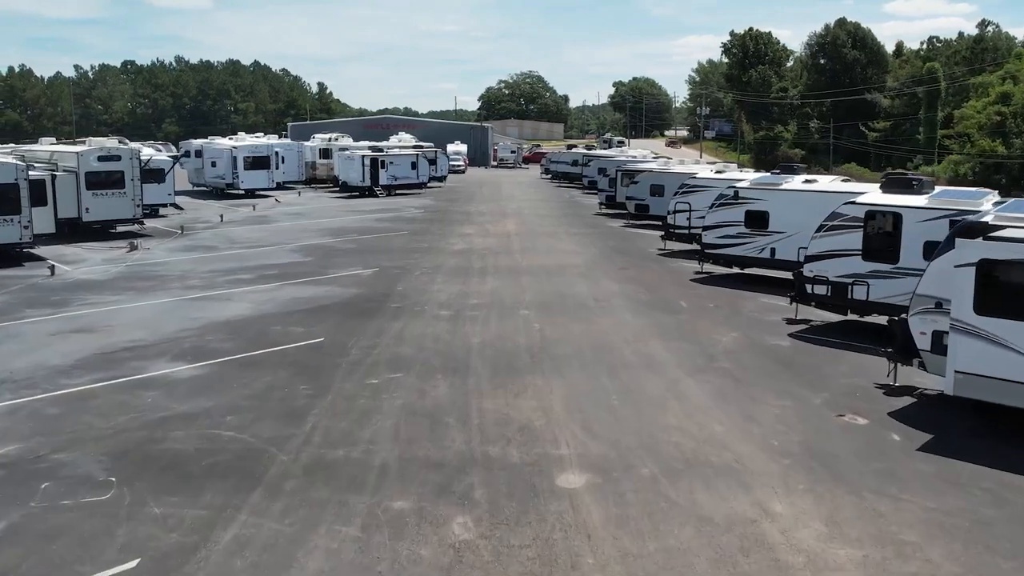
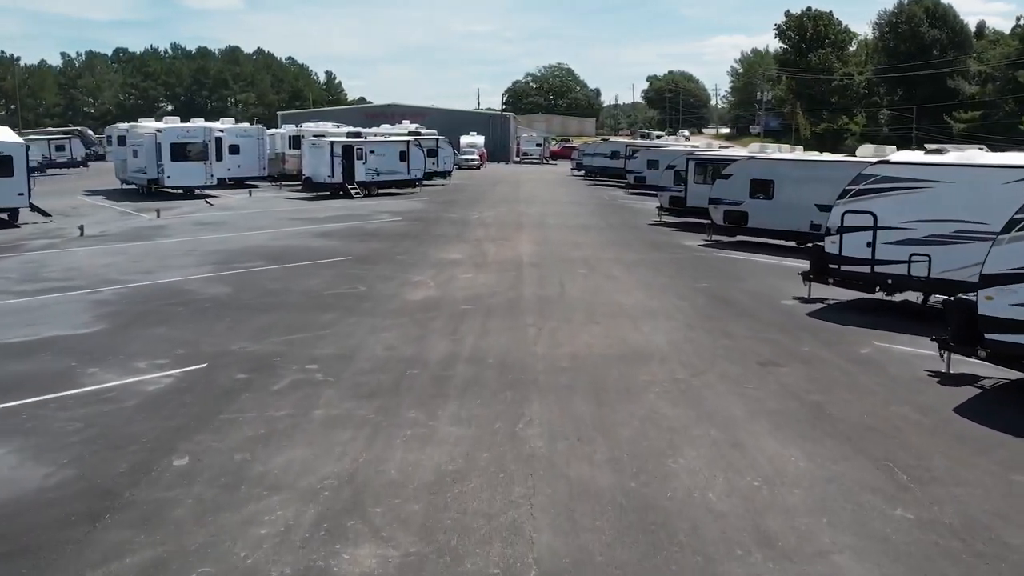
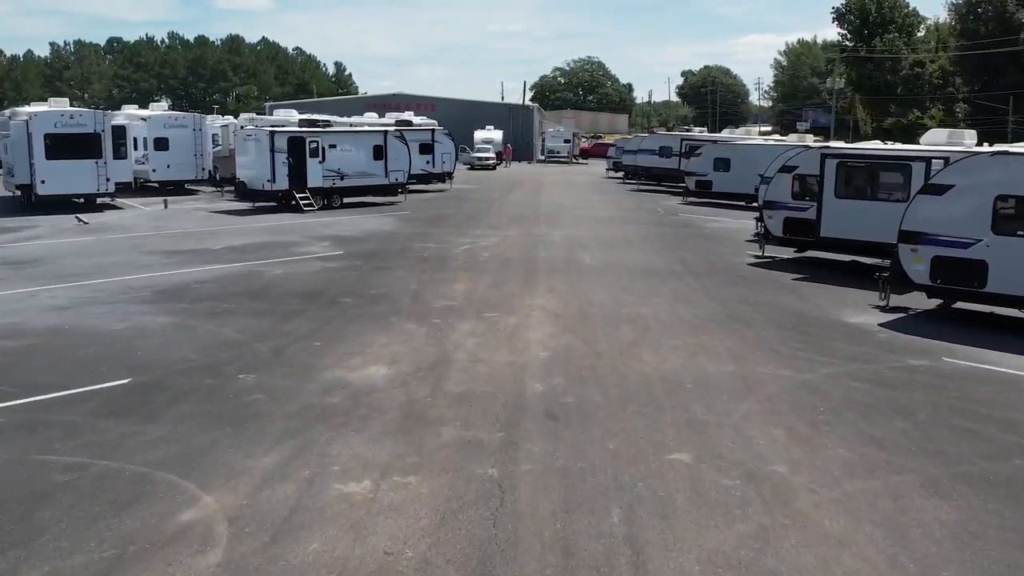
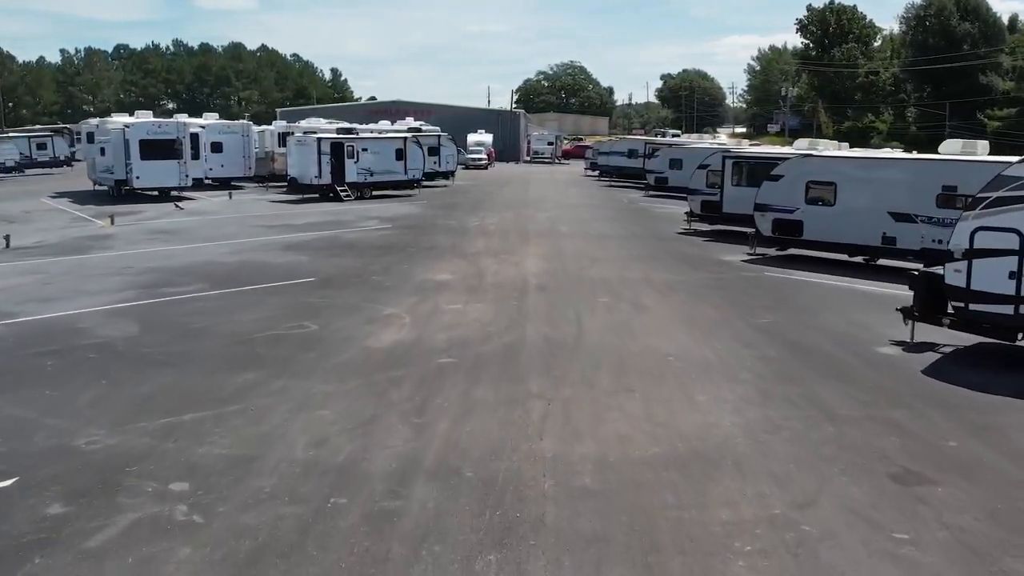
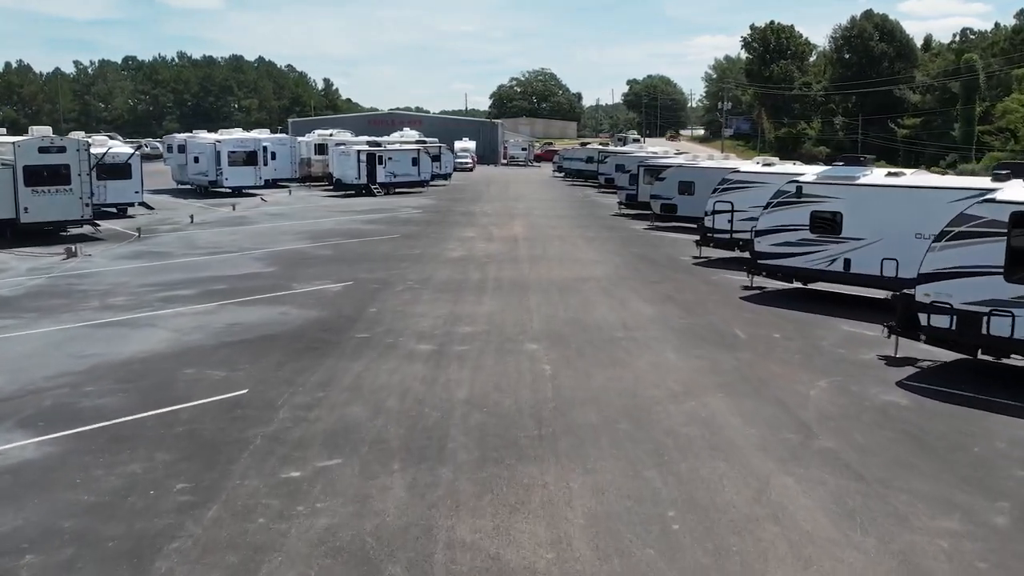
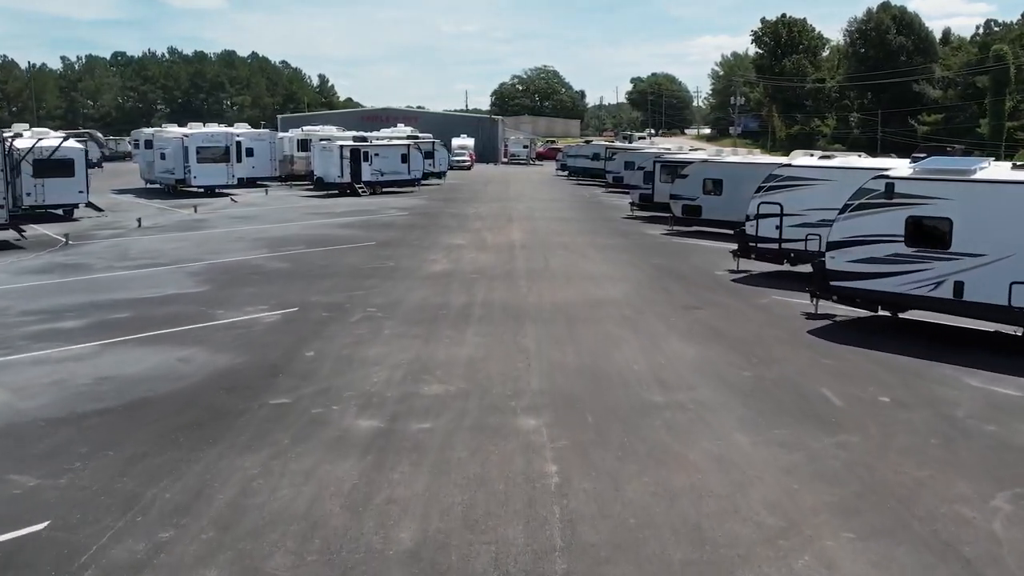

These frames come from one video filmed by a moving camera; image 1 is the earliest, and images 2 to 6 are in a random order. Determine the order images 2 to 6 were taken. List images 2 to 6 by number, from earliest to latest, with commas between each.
5, 6, 2, 4, 3
